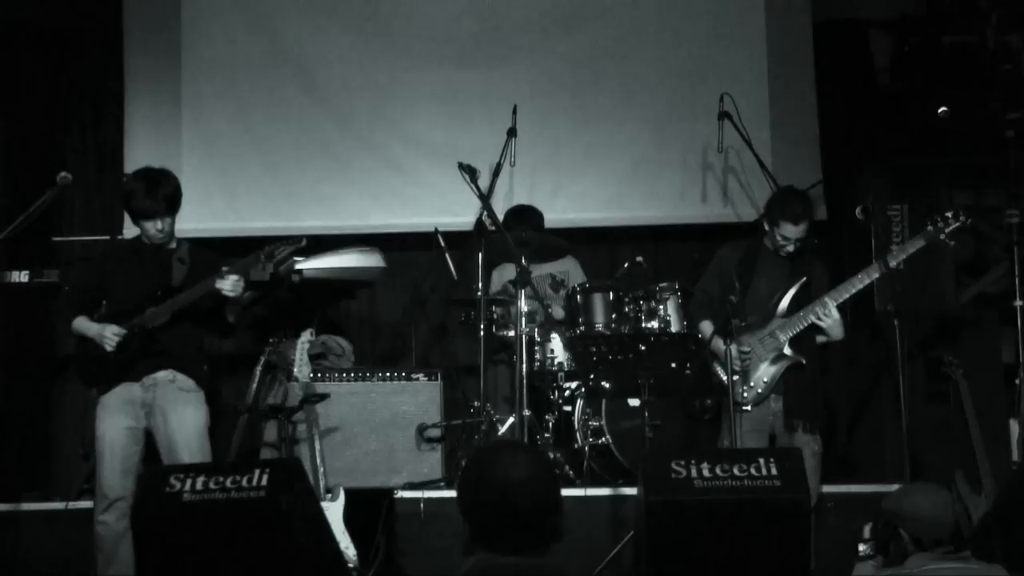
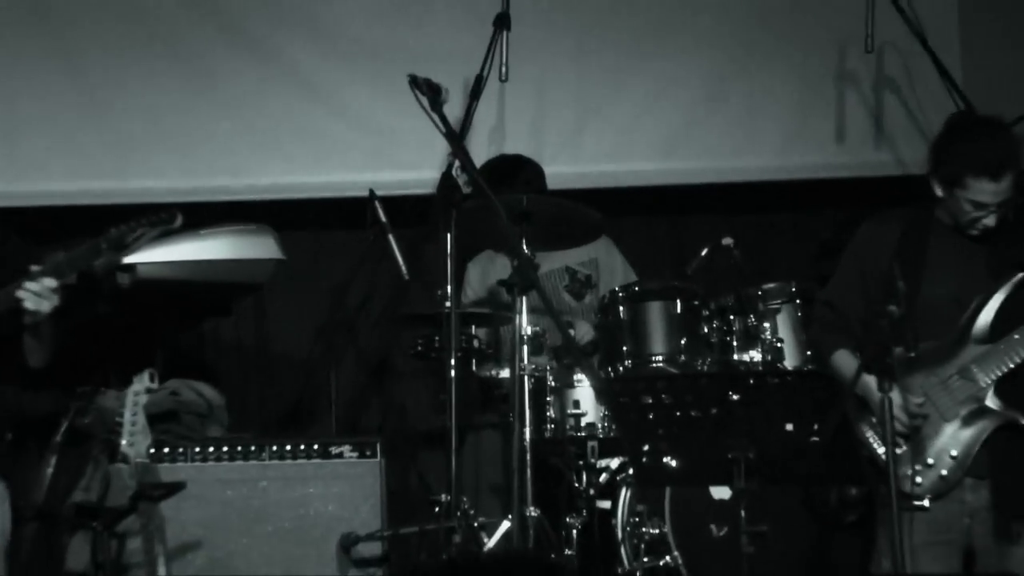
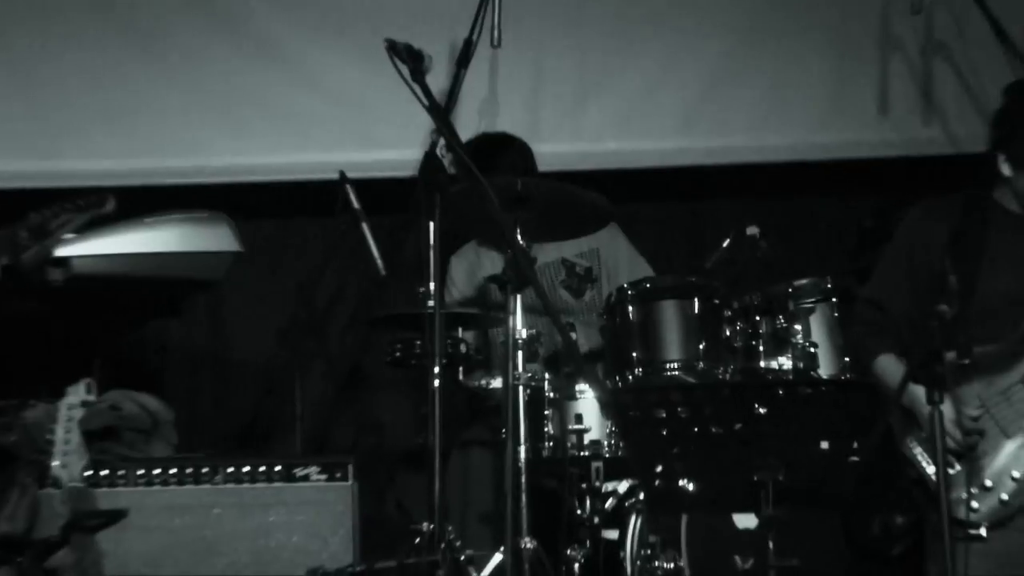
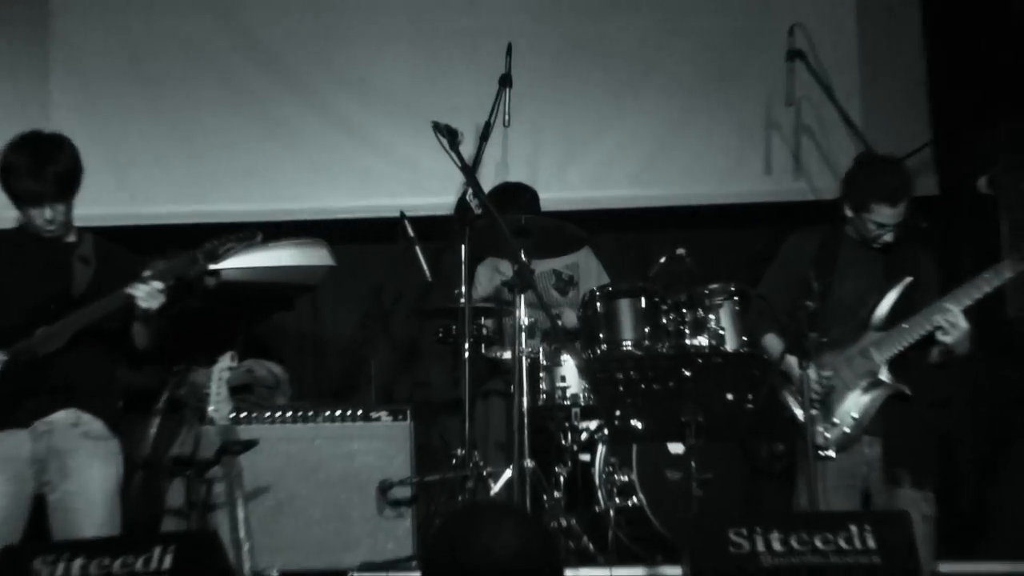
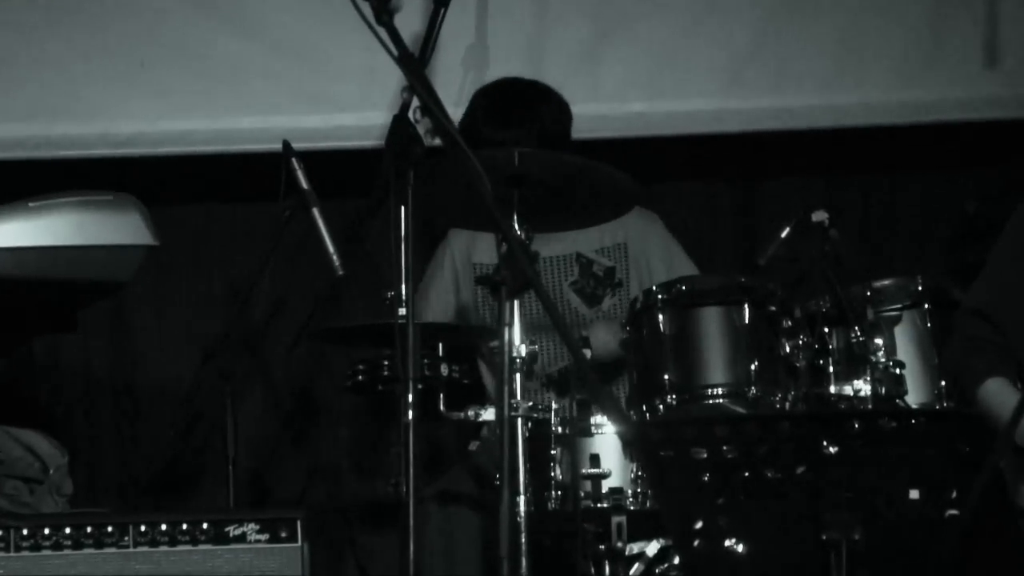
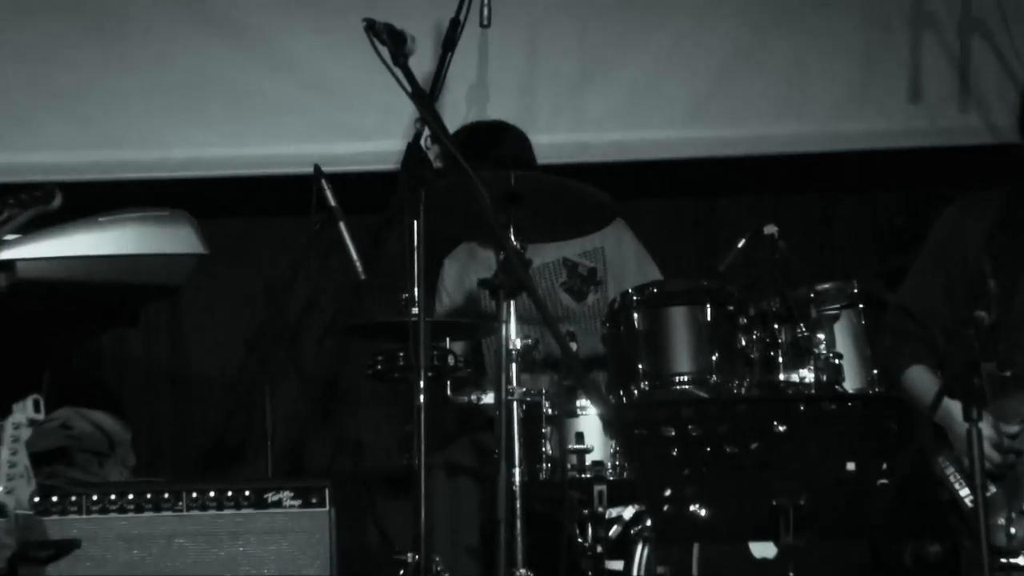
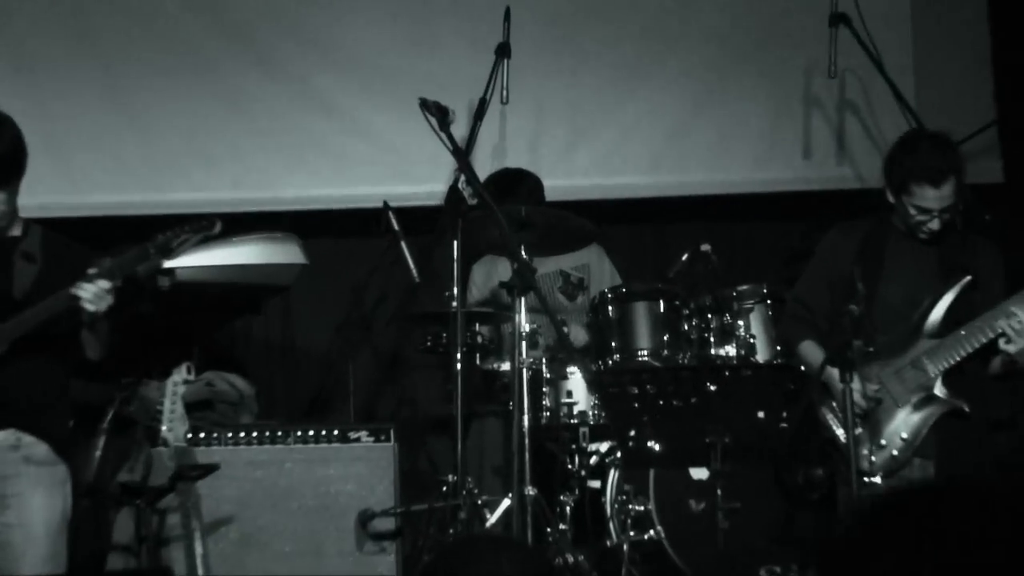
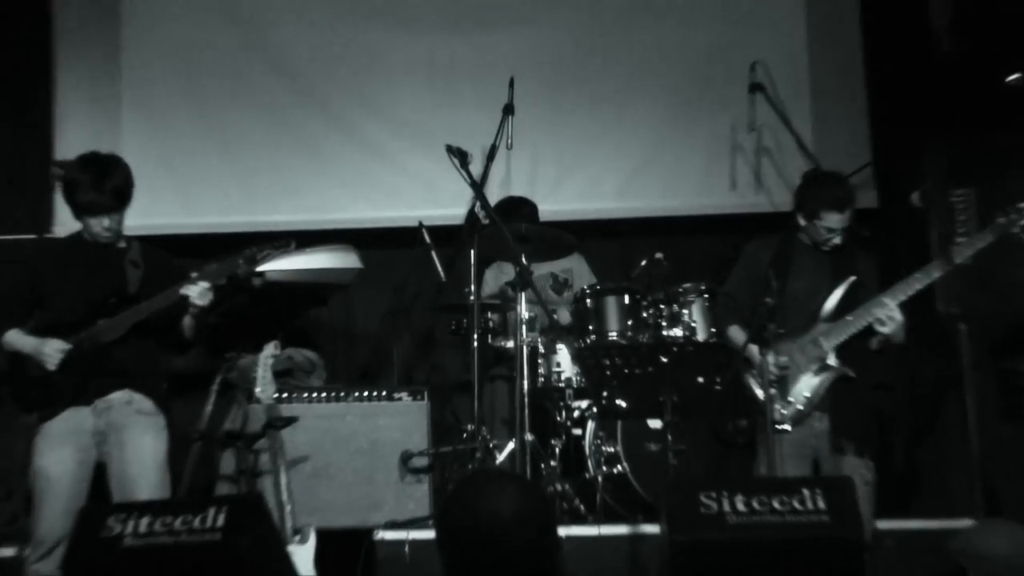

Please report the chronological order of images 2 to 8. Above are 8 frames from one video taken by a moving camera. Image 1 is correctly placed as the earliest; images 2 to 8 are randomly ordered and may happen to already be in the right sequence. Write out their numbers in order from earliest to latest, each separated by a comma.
8, 4, 7, 2, 3, 6, 5
